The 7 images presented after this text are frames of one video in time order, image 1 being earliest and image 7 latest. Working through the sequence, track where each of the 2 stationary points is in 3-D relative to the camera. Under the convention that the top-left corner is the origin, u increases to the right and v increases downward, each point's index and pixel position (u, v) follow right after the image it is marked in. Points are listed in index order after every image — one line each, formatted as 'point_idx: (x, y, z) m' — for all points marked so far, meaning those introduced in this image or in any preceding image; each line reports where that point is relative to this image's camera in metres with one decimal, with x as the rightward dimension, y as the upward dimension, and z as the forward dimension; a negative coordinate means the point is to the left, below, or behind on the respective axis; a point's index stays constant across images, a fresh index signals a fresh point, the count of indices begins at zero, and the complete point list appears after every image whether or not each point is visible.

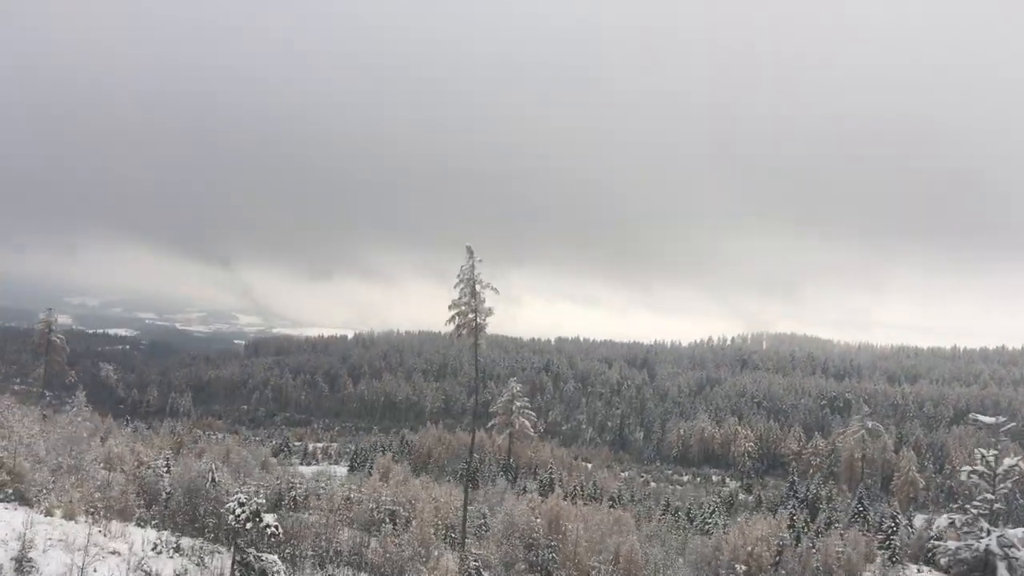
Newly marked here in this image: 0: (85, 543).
0: (-13.4, -8.0, +19.2) m
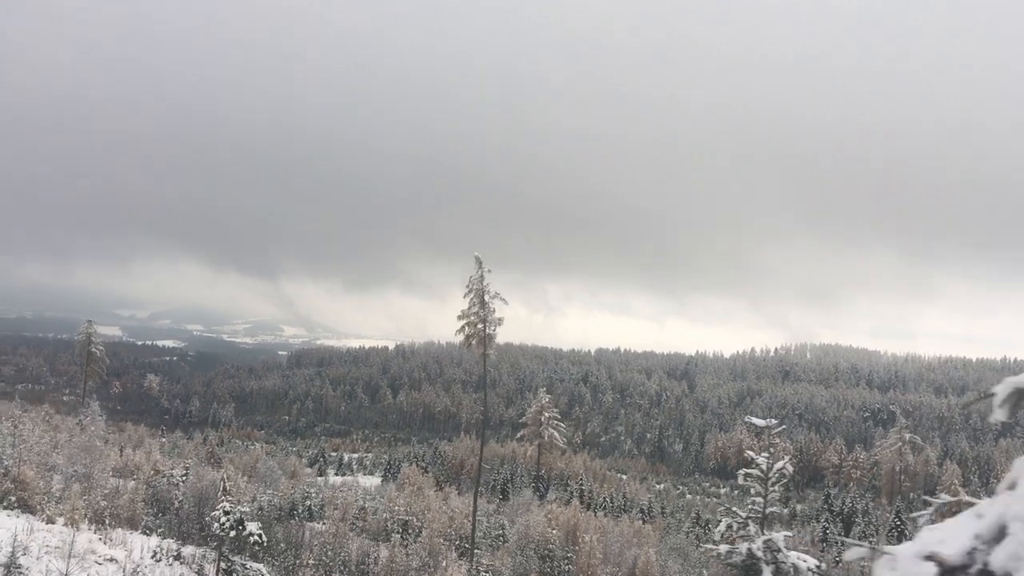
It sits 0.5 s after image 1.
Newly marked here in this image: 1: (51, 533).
0: (-13.8, -8.4, +19.7) m
1: (-16.2, -8.4, +21.1) m
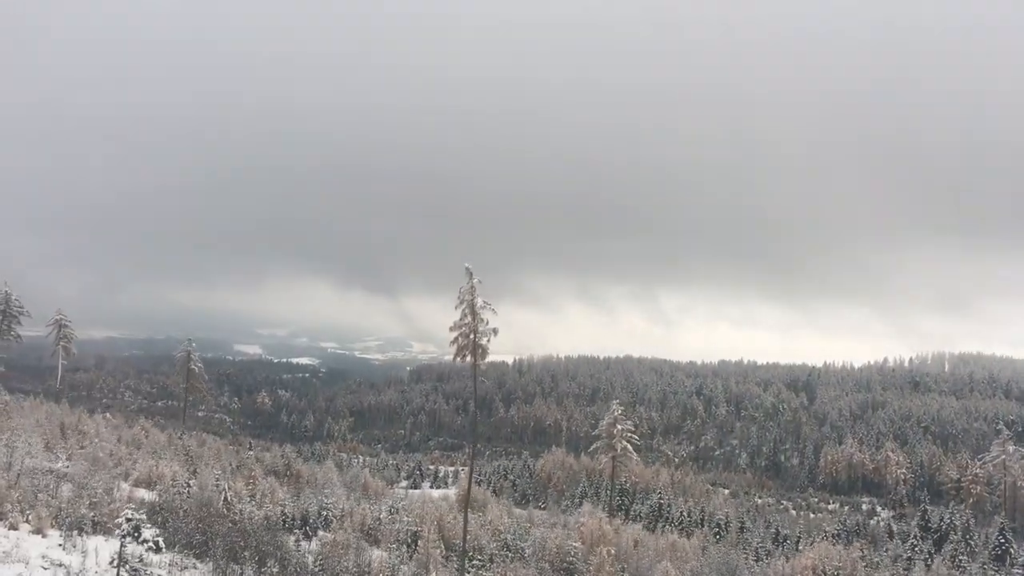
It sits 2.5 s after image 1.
0: (-16.9, -9.3, +21.5) m
1: (-19.1, -9.4, +23.2) m
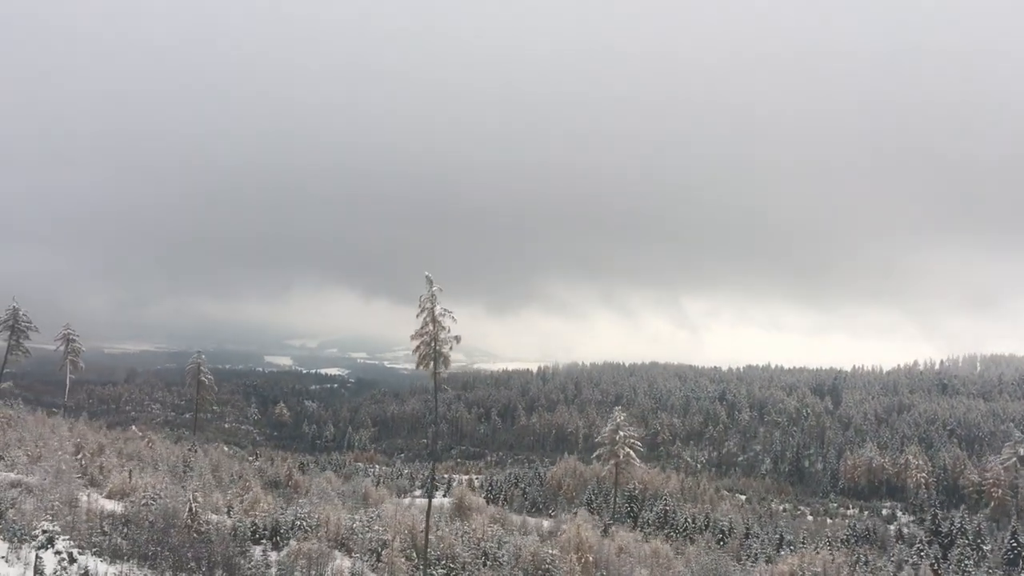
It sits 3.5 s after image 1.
0: (-19.8, -9.9, +21.8) m
1: (-21.9, -10.1, +23.6) m
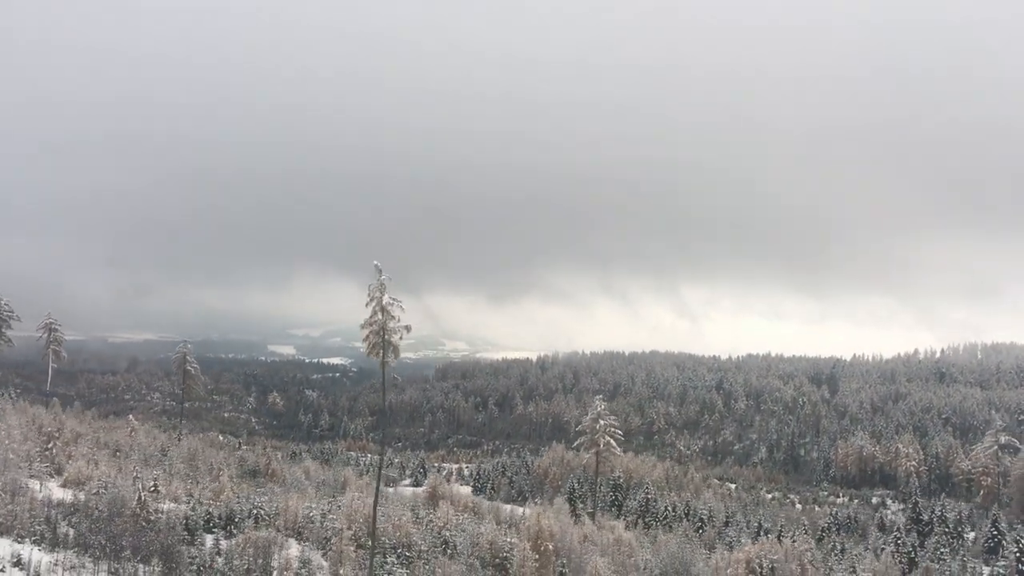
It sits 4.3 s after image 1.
0: (-22.9, -9.4, +21.7) m
1: (-25.1, -9.6, +23.5) m
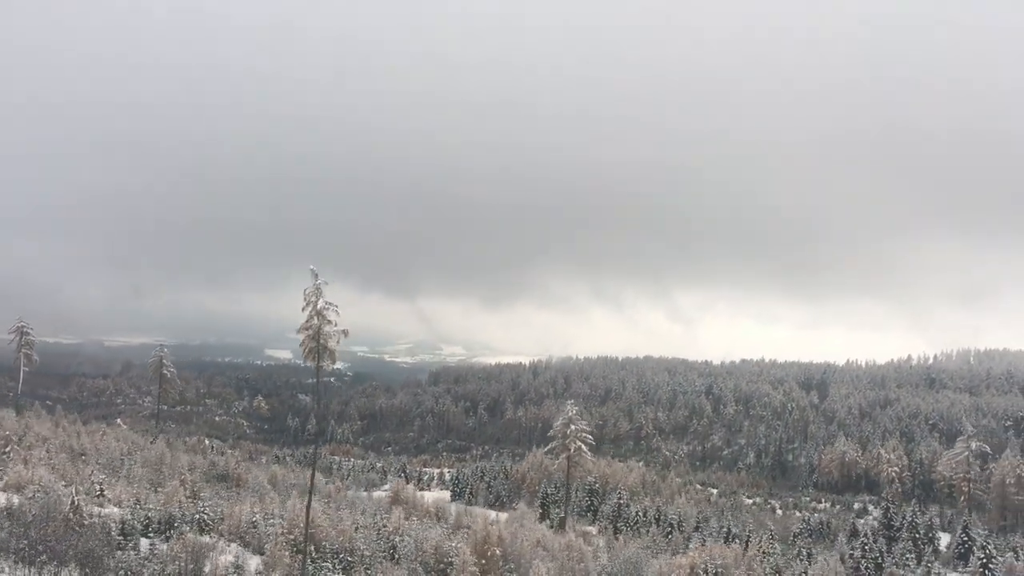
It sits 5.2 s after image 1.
0: (-26.9, -9.5, +21.5) m
1: (-29.0, -9.7, +23.3) m
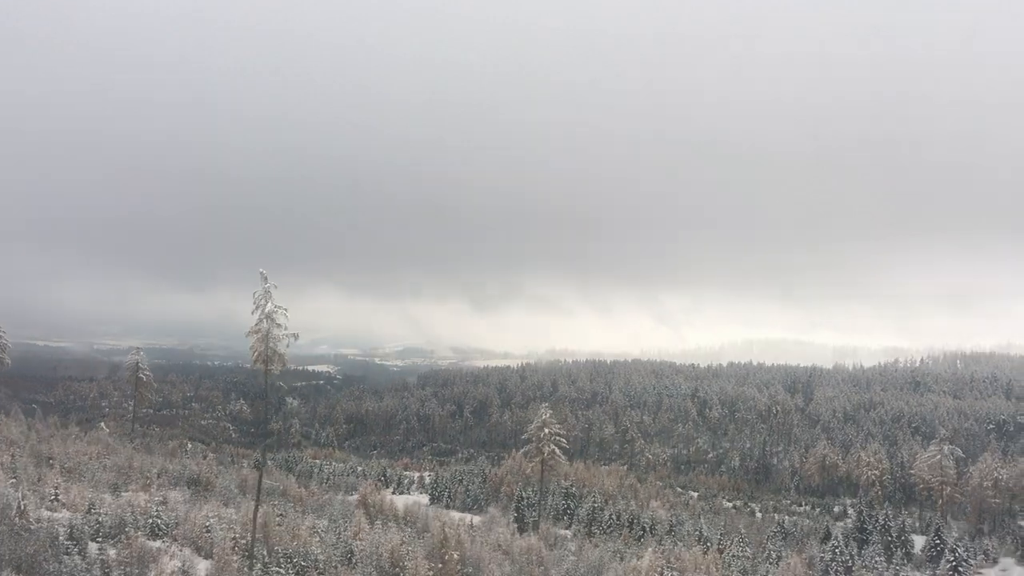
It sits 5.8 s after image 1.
0: (-29.8, -9.6, +21.3) m
1: (-32.0, -9.8, +23.0) m
